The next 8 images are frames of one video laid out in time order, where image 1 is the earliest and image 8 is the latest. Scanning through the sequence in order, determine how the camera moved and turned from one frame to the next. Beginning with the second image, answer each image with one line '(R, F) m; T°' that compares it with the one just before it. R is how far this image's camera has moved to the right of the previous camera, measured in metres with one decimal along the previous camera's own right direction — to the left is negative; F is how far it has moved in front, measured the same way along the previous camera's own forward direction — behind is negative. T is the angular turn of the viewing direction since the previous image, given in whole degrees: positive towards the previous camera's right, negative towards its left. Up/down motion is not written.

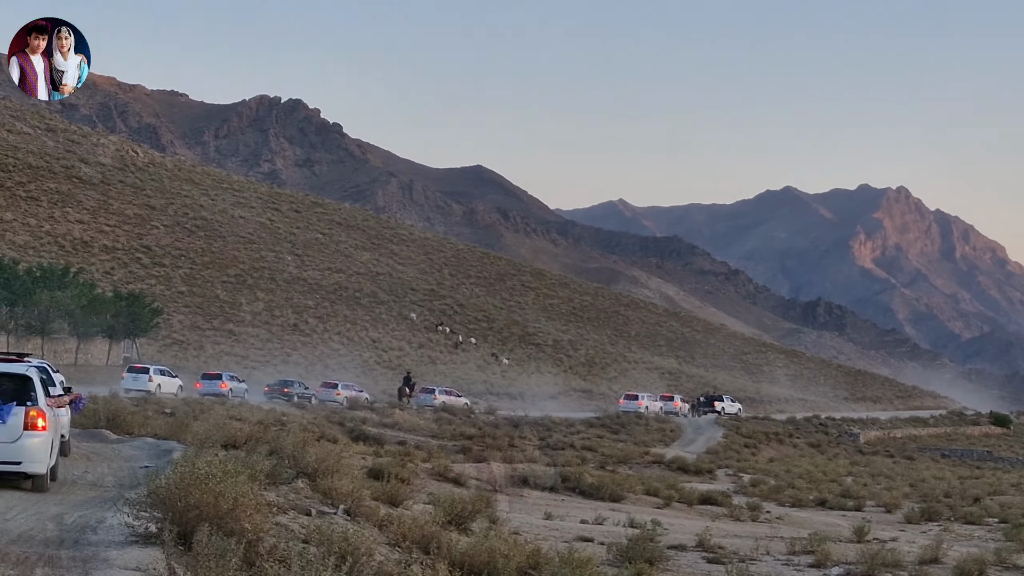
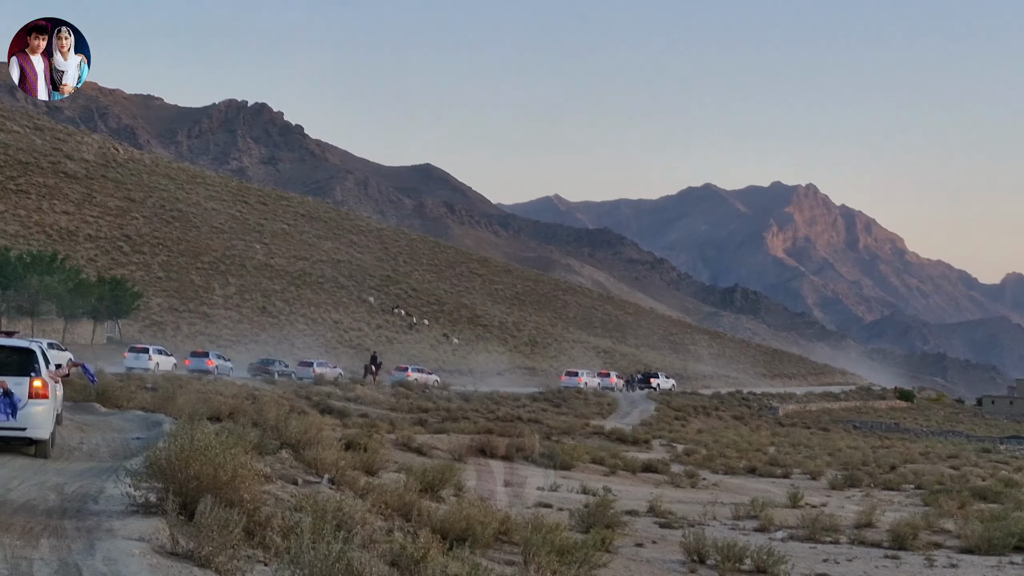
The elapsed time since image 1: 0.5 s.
(-0.6, -2.1) m; +4°
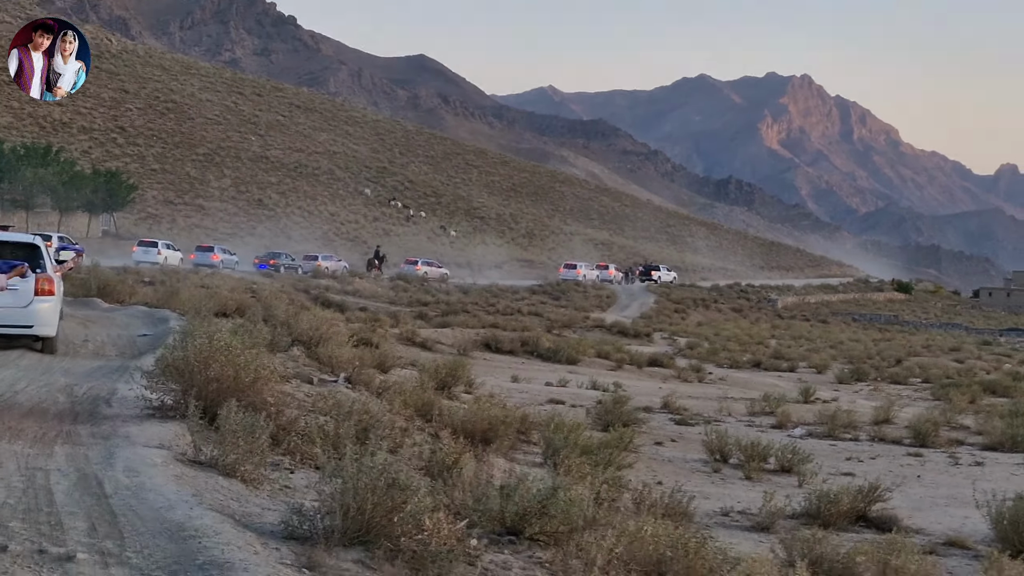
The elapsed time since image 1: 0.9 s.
(-0.3, +0.5) m; 0°
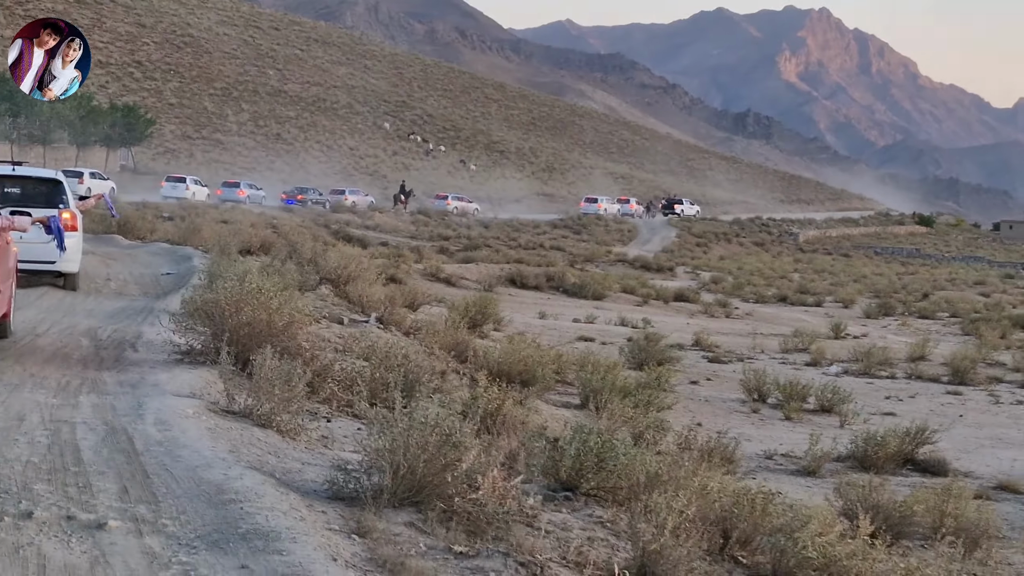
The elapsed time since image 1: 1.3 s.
(-0.2, +0.4) m; -1°
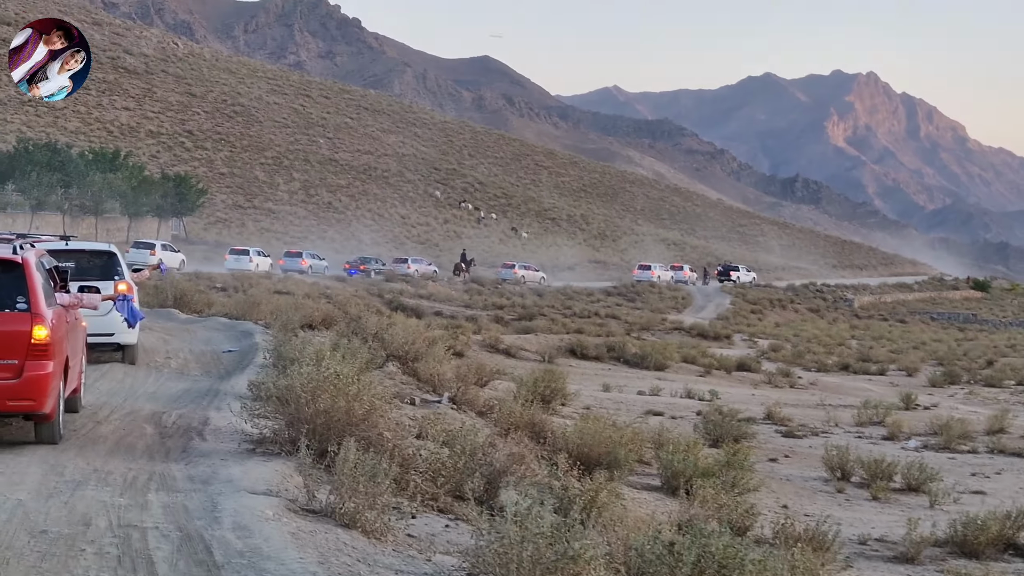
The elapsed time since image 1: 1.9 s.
(-0.2, +0.4) m; -3°
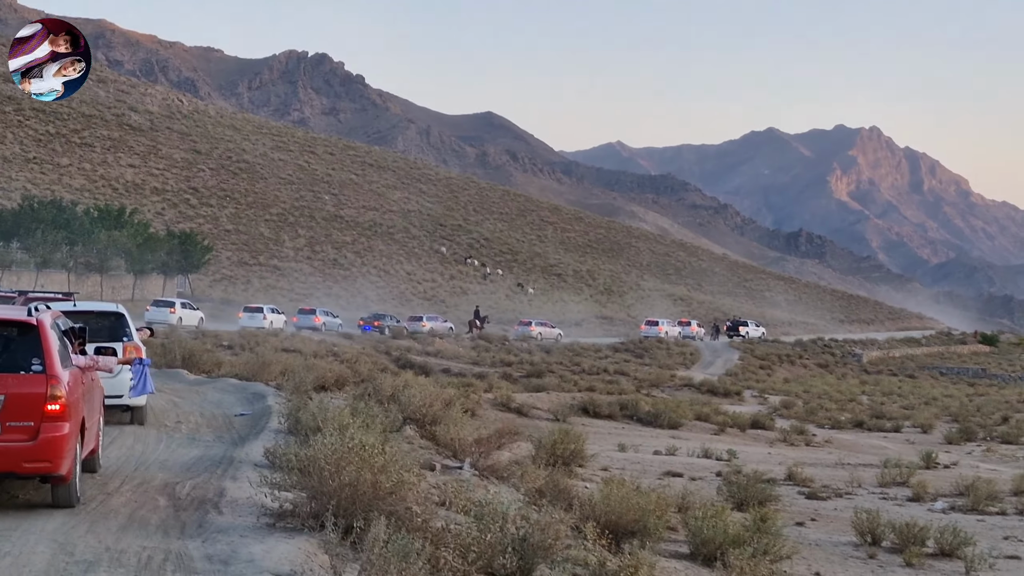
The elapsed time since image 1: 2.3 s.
(-0.2, +0.2) m; 0°
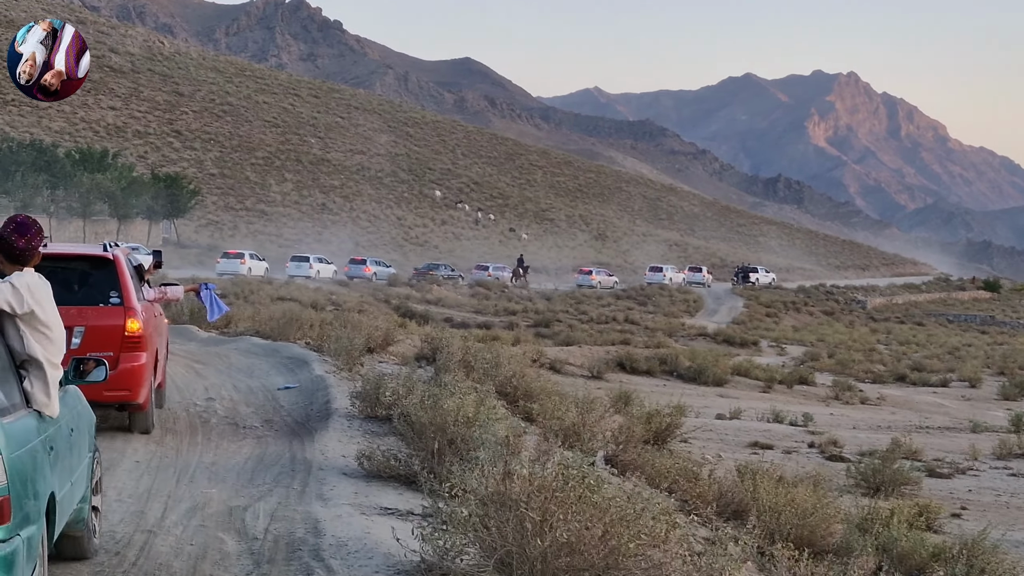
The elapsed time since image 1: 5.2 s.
(-1.1, +2.2) m; +1°
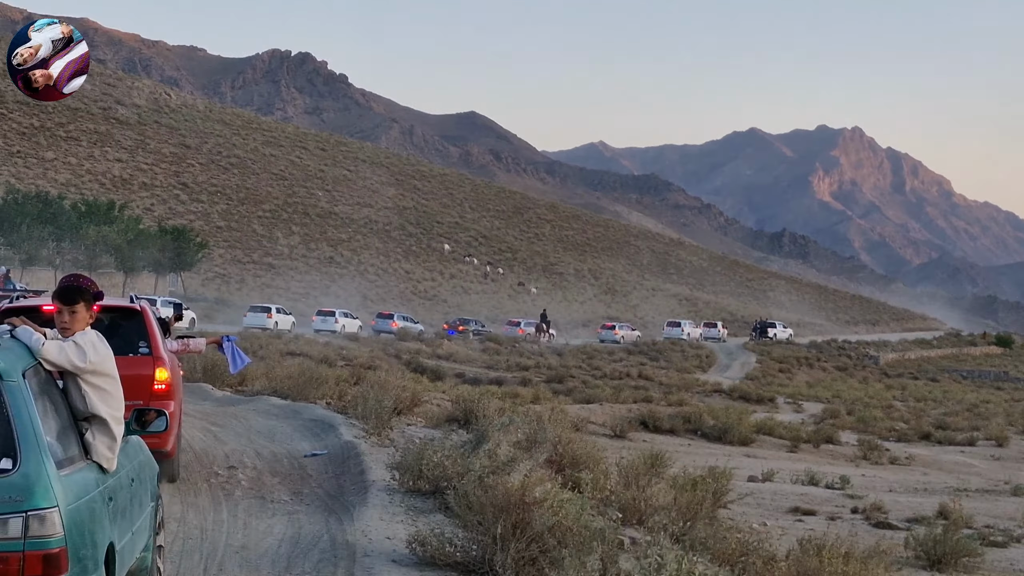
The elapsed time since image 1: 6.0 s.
(-0.3, +0.5) m; 0°
